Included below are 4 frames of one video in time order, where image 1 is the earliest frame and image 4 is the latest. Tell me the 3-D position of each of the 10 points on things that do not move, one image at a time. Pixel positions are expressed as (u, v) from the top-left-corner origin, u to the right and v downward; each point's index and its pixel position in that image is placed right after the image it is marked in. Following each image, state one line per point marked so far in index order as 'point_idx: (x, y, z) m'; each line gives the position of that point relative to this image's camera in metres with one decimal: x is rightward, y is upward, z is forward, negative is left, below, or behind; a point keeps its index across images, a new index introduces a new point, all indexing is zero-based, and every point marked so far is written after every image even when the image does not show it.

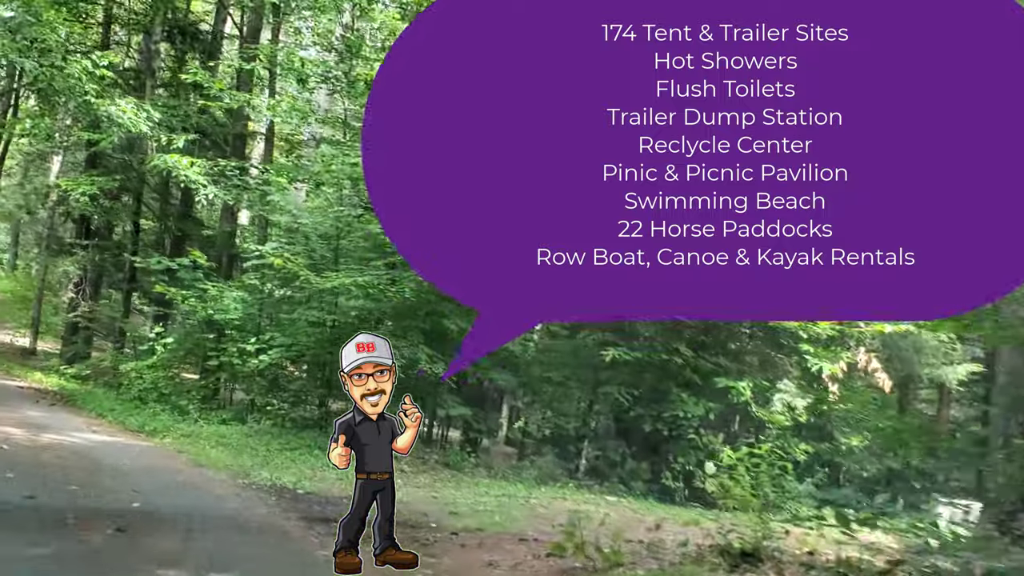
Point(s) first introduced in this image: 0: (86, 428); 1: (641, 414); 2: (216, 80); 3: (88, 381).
0: (-2.9, -1.0, +8.7) m
1: (+0.9, -0.9, +8.8) m
2: (-2.7, +1.9, +11.7) m
3: (-4.4, -1.0, +13.5) m
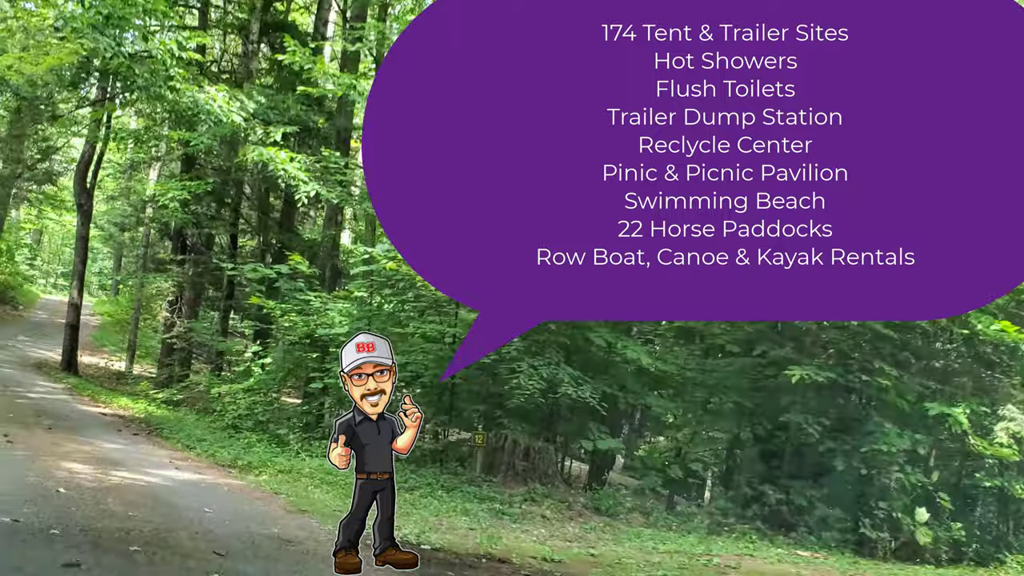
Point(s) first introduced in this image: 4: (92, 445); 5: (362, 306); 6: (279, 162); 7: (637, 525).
0: (-2.0, -1.0, +7.4) m
1: (+1.8, -0.9, +7.2) m
2: (-1.6, +1.8, +10.4) m
3: (-3.1, -1.1, +12.3) m
4: (-2.6, -1.0, +7.9) m
5: (-1.0, -0.1, +9.0) m
6: (-1.7, +0.9, +9.4) m
7: (+0.6, -1.2, +6.6) m
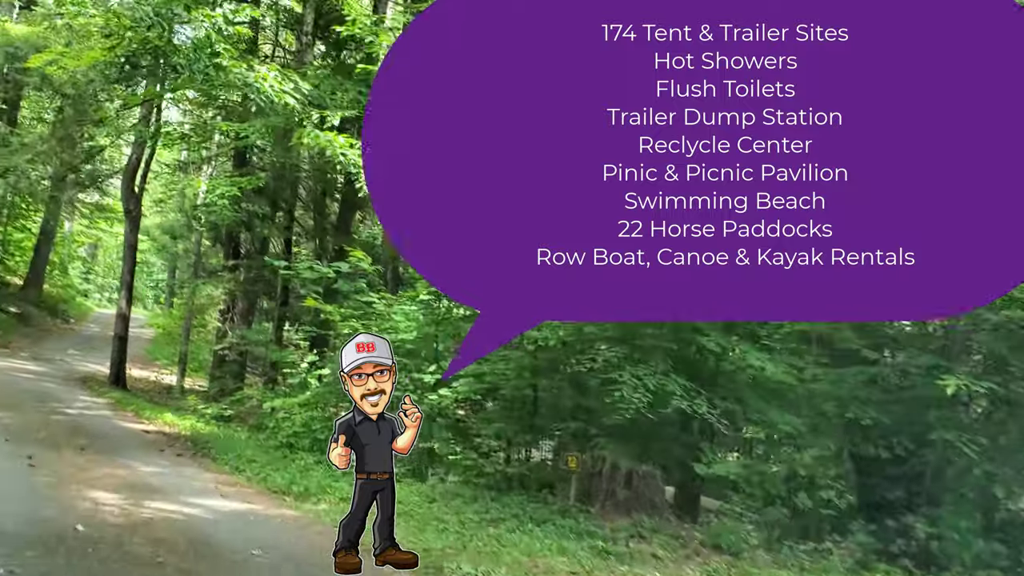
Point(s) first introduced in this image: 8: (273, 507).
0: (-1.5, -1.0, +6.4) m
1: (+2.3, -0.9, +6.1) m
2: (-1.0, +1.8, +9.5) m
3: (-2.5, -1.2, +11.3) m
4: (-2.1, -1.0, +6.9) m
5: (-0.5, -0.1, +8.0) m
6: (-1.1, +0.9, +8.4) m
7: (+1.1, -1.2, +5.6) m
8: (-1.1, -1.1, +6.2) m
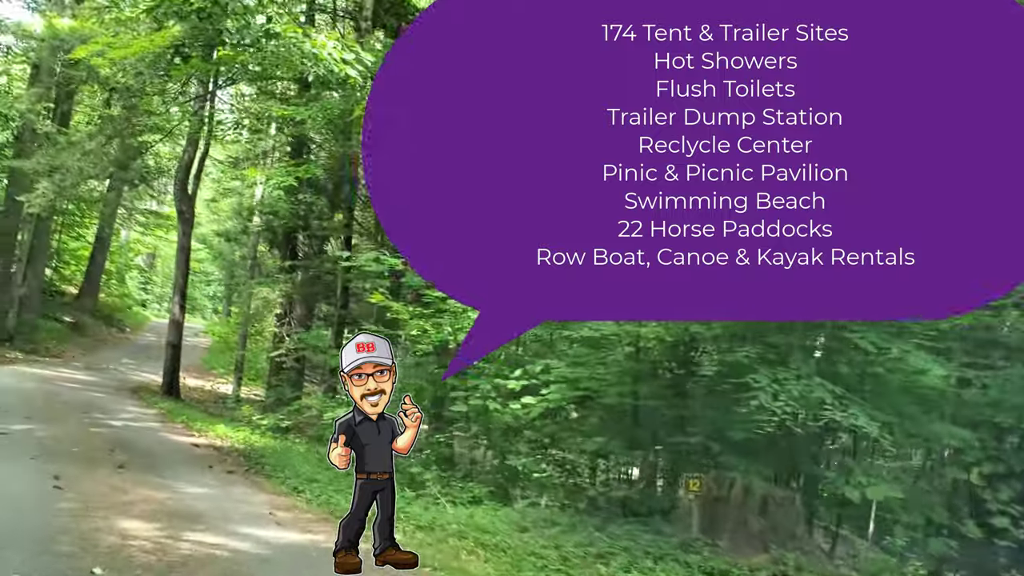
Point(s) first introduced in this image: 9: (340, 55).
0: (-1.1, -1.0, +5.5) m
1: (+2.7, -0.8, +5.0) m
2: (-0.4, +1.8, +8.5) m
3: (-1.8, -1.2, +10.4) m
4: (-1.6, -0.9, +6.0) m
5: (0.0, -0.1, +7.0) m
6: (-0.6, +0.9, +7.5) m
7: (+1.5, -1.1, +4.5) m
8: (-0.7, -1.0, +5.2) m
9: (-1.1, +1.4, +7.9) m
